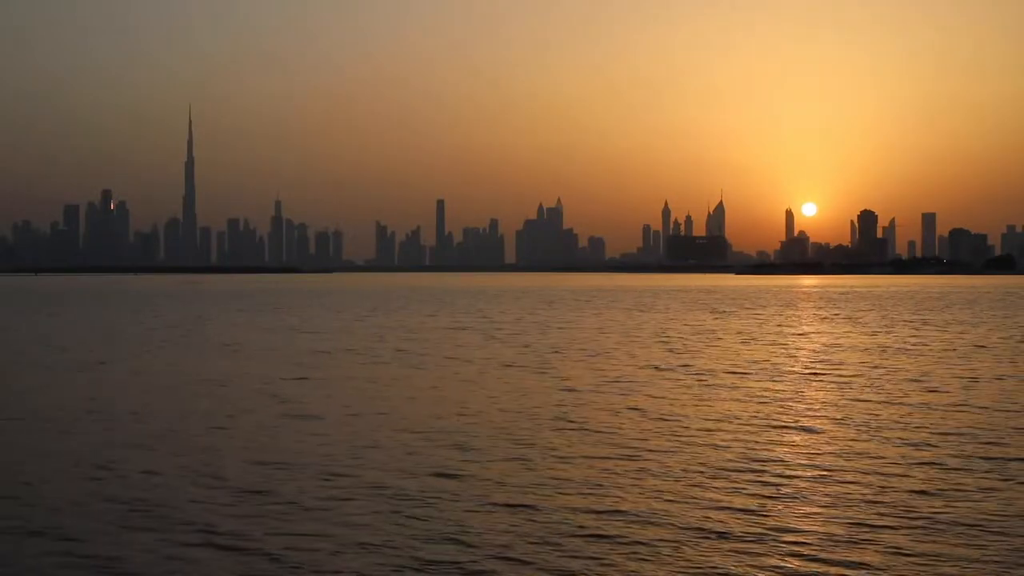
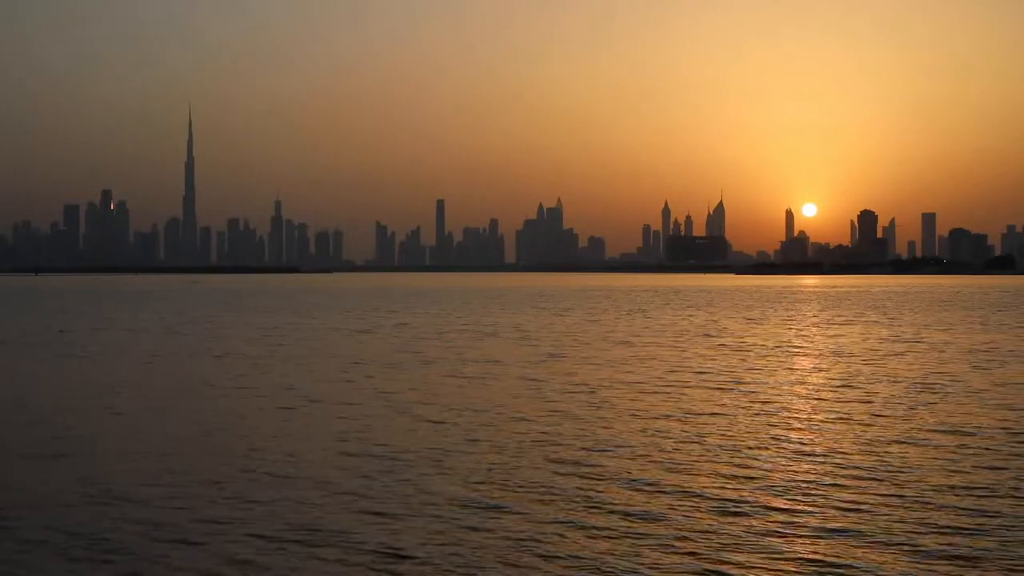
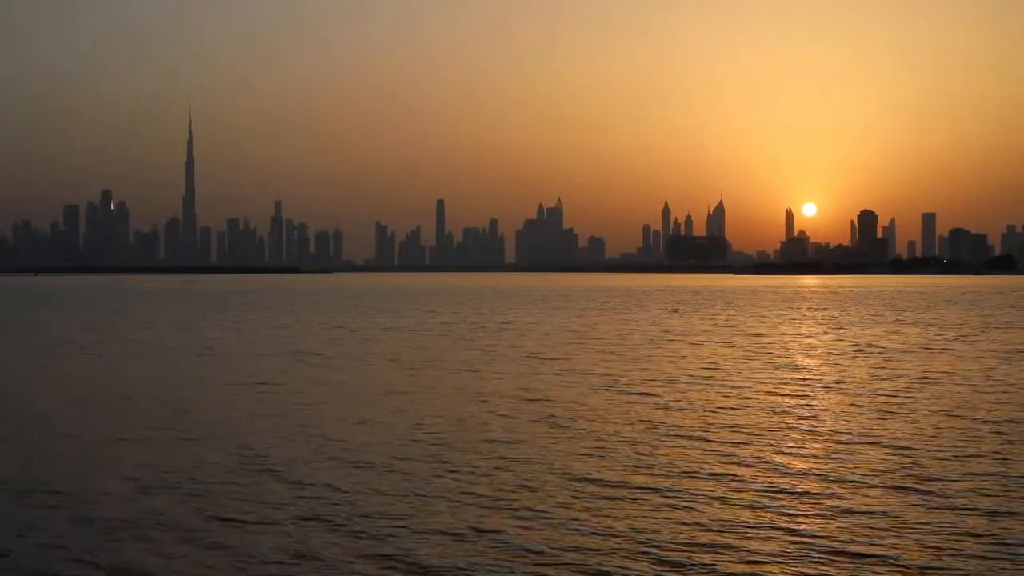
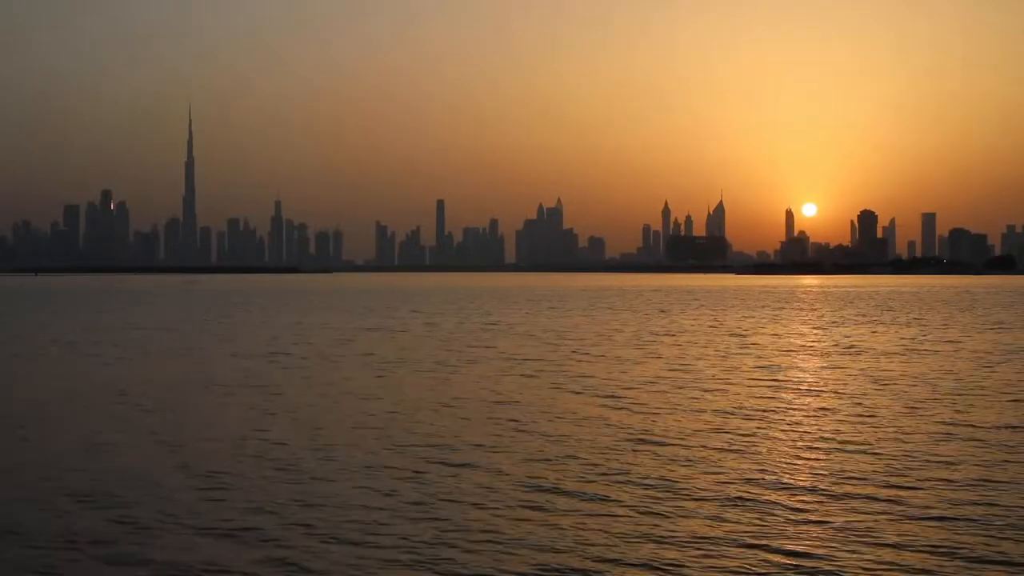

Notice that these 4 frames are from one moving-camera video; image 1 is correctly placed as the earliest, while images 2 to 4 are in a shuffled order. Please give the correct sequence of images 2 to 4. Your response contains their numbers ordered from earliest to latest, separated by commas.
3, 4, 2
